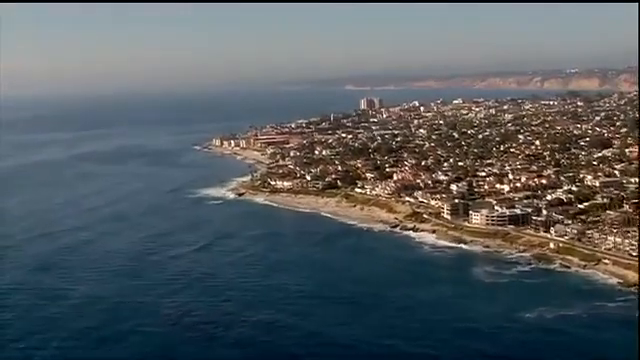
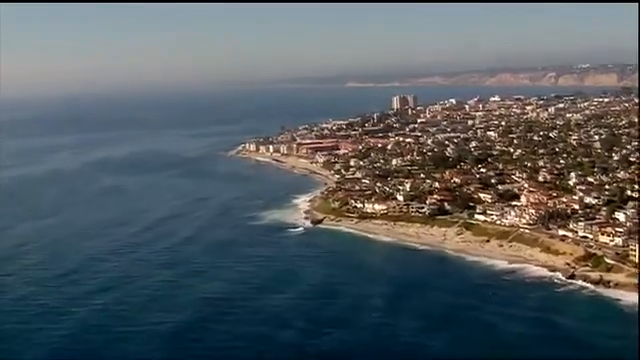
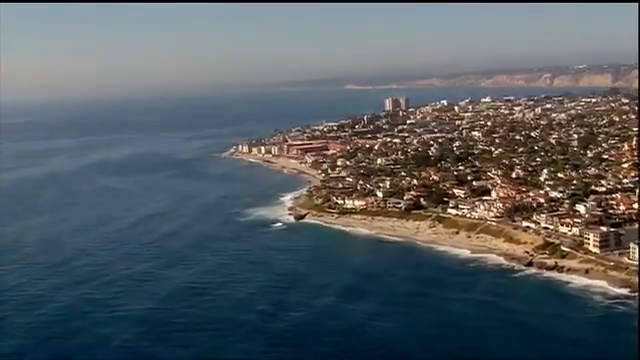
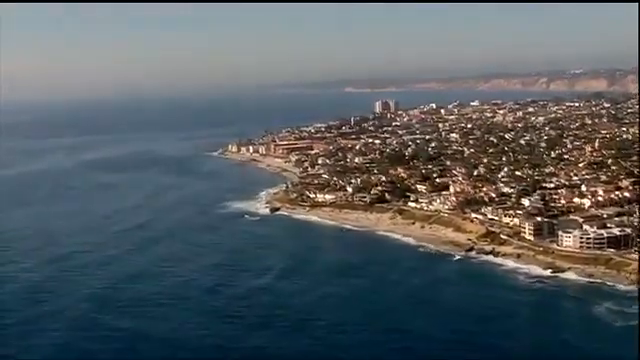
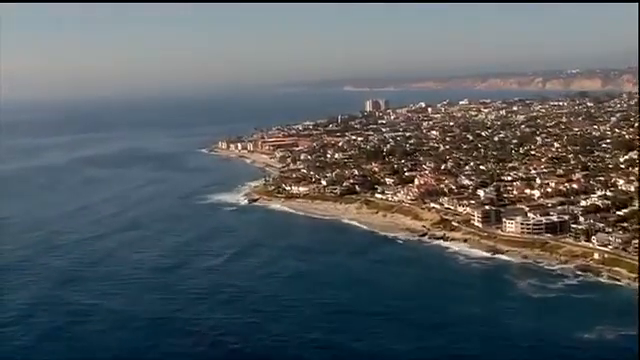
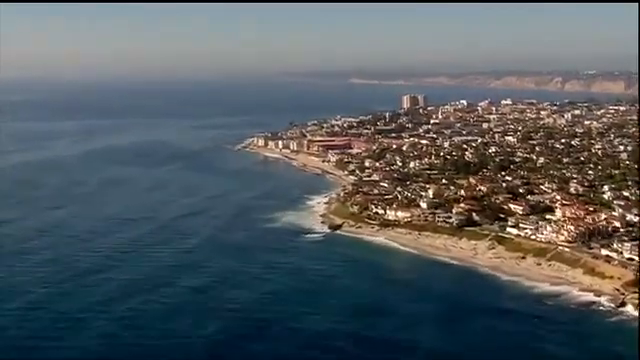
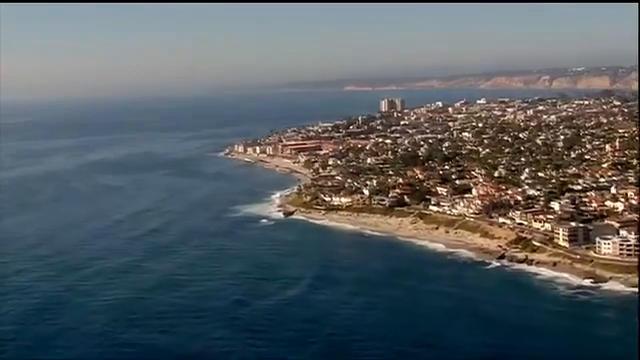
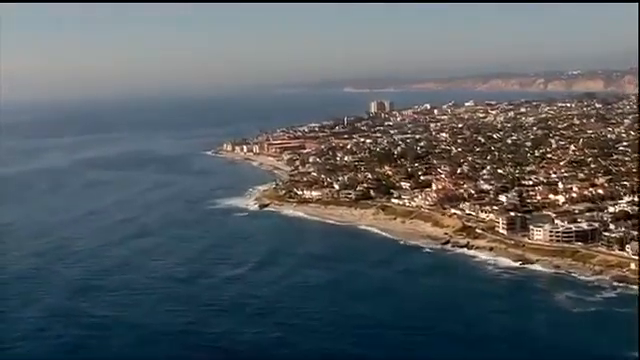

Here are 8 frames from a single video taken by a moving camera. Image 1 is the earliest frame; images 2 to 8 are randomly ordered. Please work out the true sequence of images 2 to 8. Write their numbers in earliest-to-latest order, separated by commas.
5, 8, 4, 7, 3, 2, 6
